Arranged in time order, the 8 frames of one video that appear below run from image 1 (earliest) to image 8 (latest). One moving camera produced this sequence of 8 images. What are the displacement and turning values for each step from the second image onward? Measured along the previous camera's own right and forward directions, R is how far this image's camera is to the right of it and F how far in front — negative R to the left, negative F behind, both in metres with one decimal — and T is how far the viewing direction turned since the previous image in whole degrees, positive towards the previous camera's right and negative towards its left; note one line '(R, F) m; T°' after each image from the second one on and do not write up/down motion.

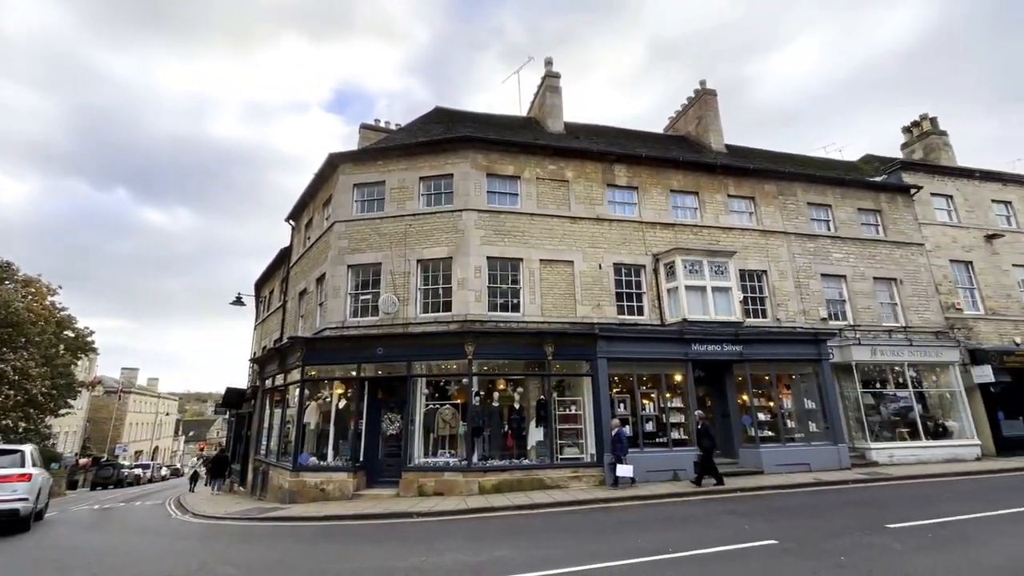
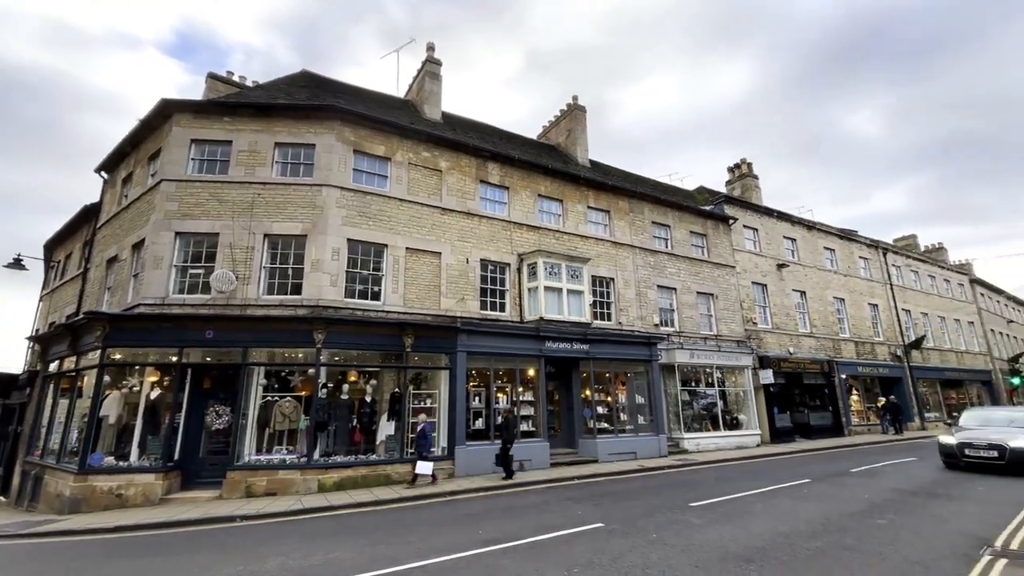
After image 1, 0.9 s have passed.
(+0.1, +0.1) m; +16°
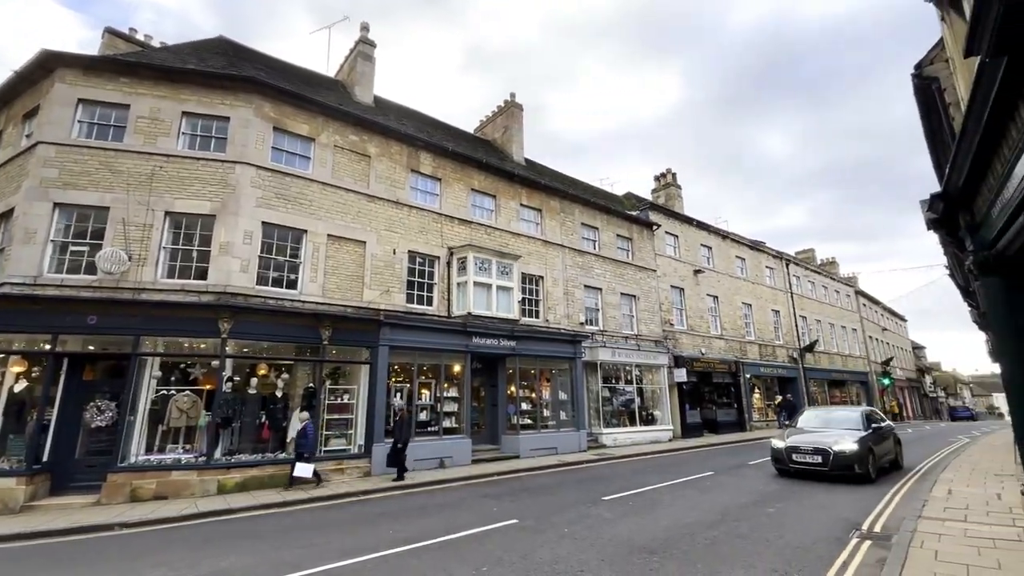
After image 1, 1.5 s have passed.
(+0.1, +0.1) m; +8°
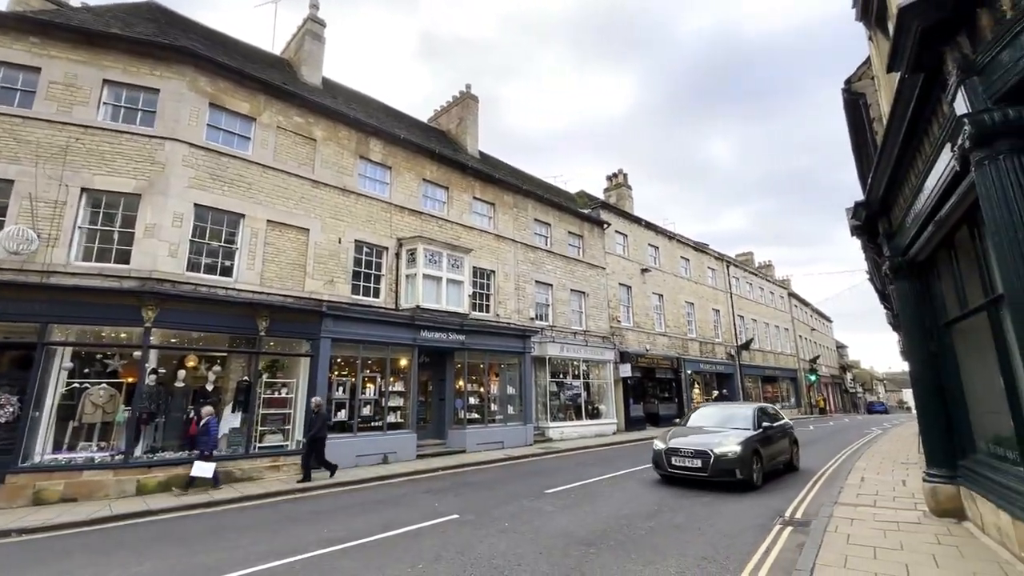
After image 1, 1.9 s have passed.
(+0.1, +0.1) m; +6°
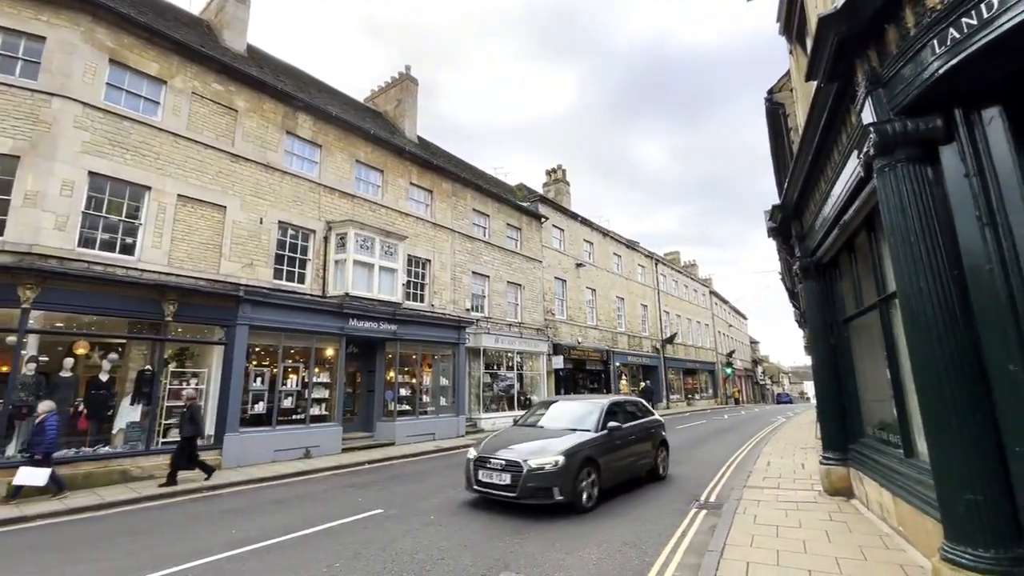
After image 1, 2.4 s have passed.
(+0.1, +0.1) m; +8°
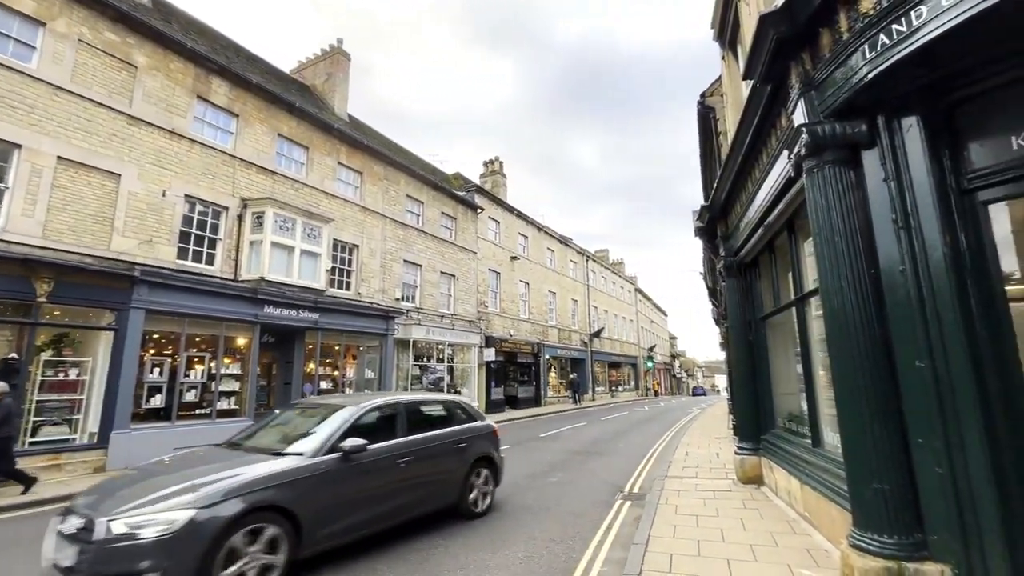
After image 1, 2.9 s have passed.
(0.0, +0.2) m; +8°
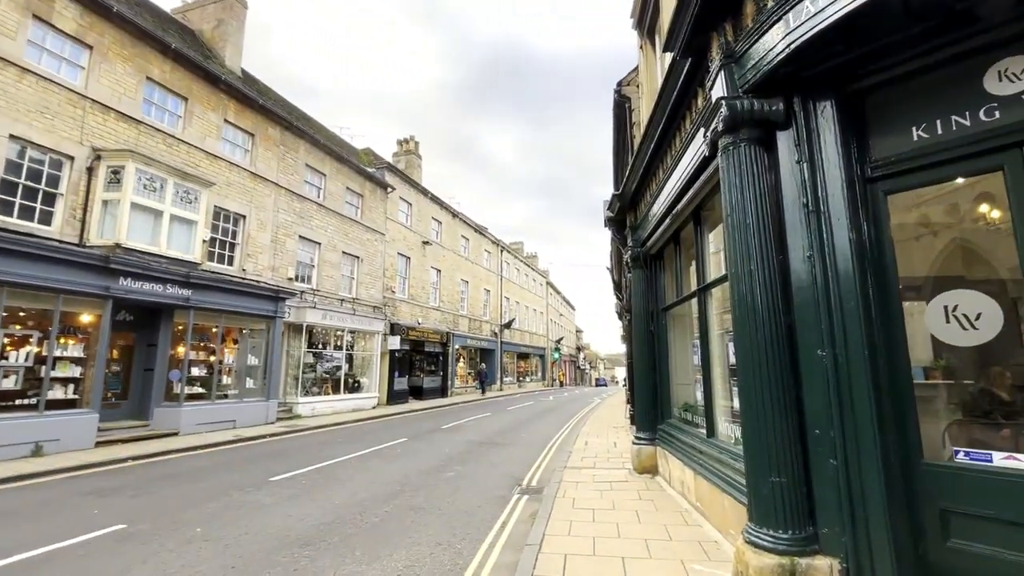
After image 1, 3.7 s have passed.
(+0.2, +0.5) m; +10°
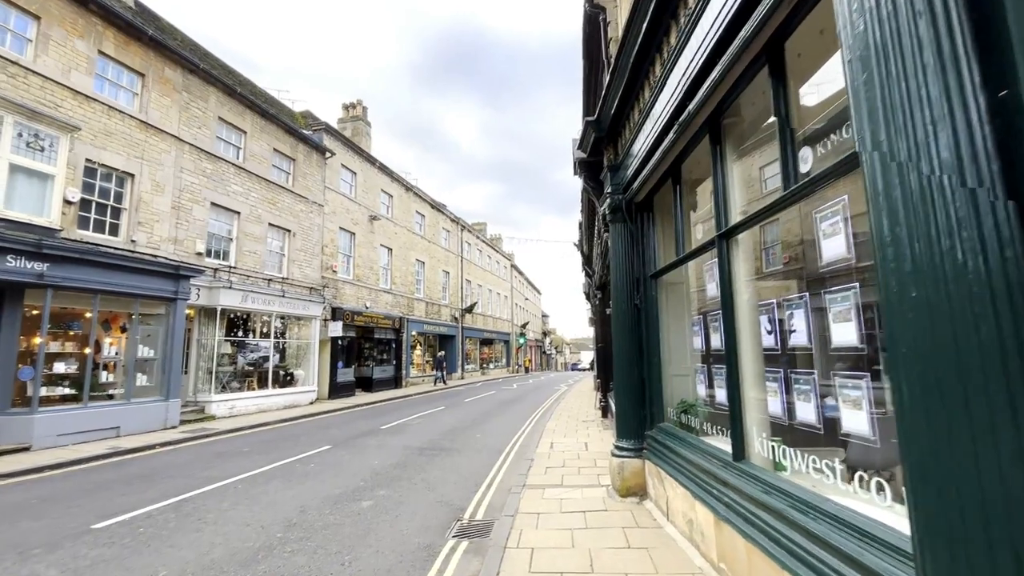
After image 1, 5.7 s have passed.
(+0.3, +1.9) m; +4°
